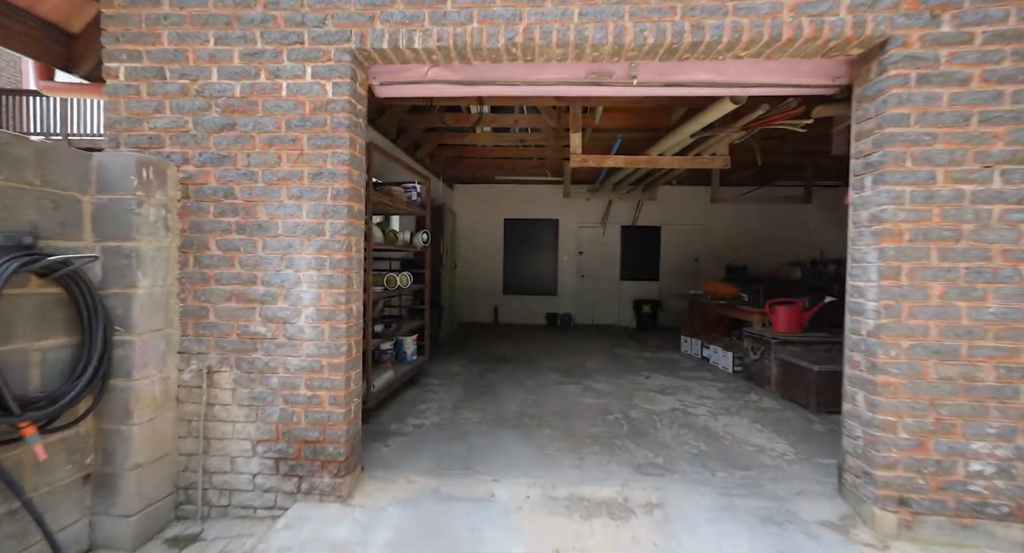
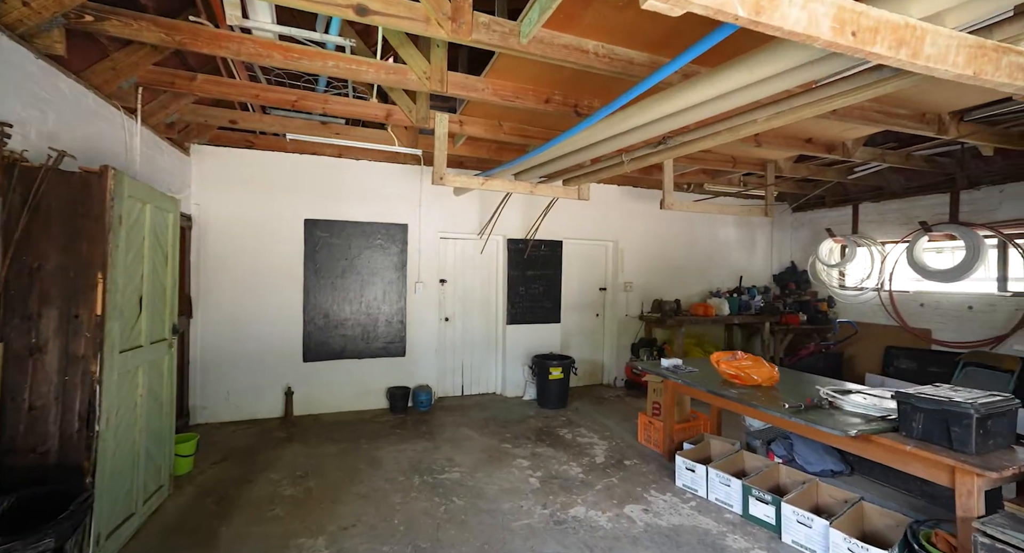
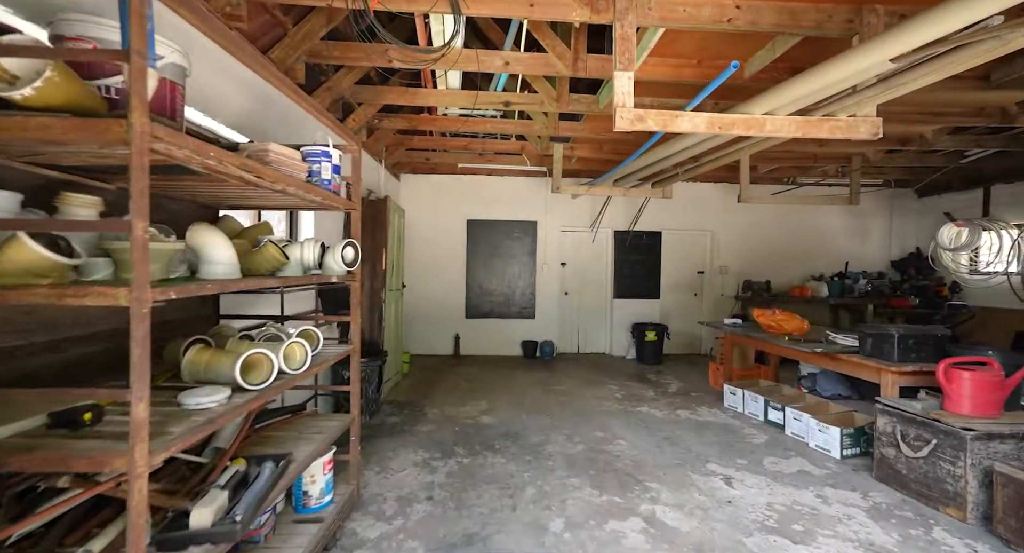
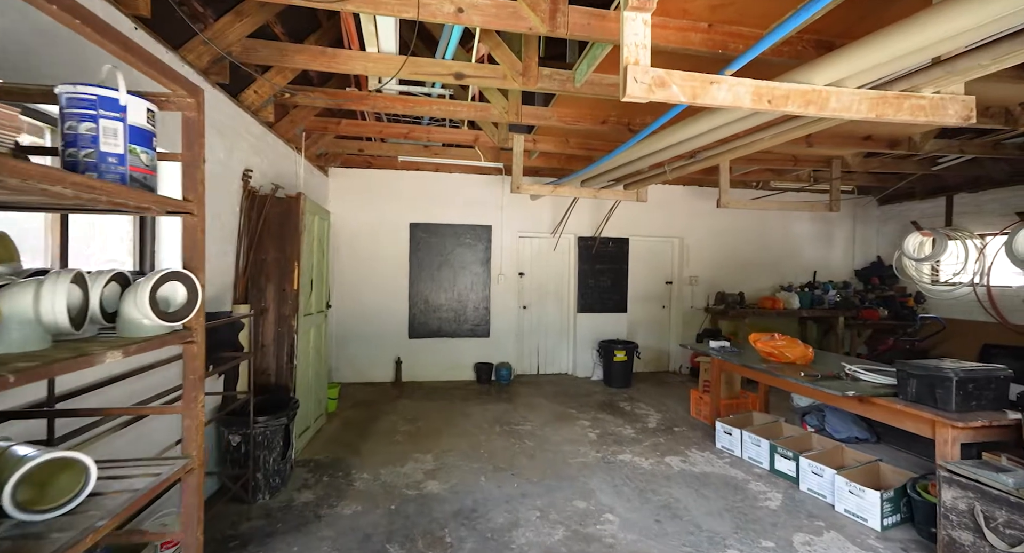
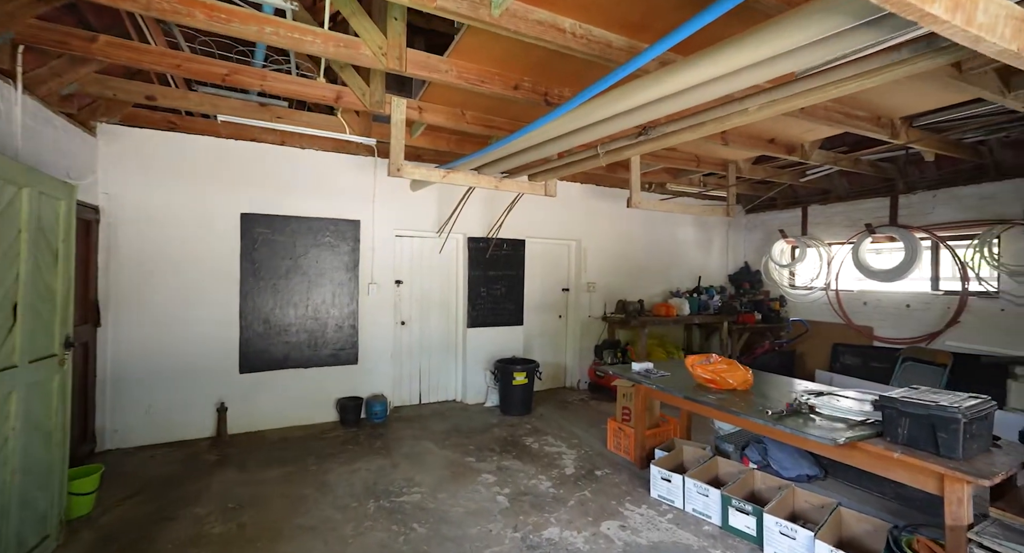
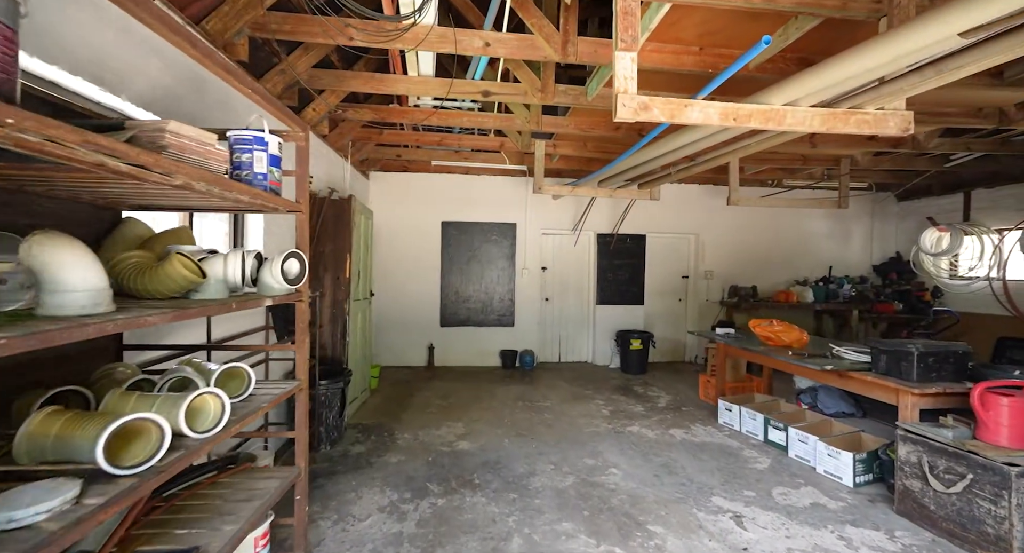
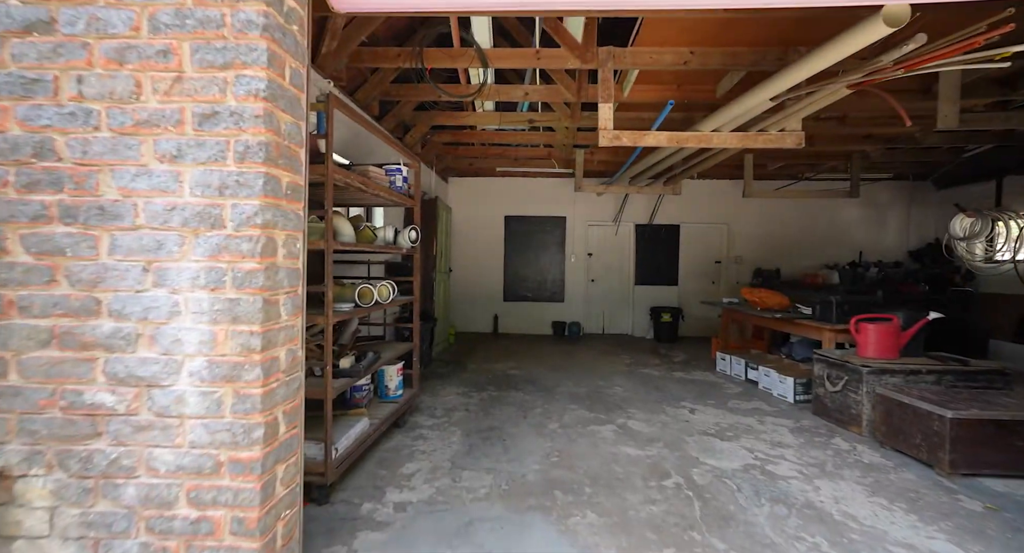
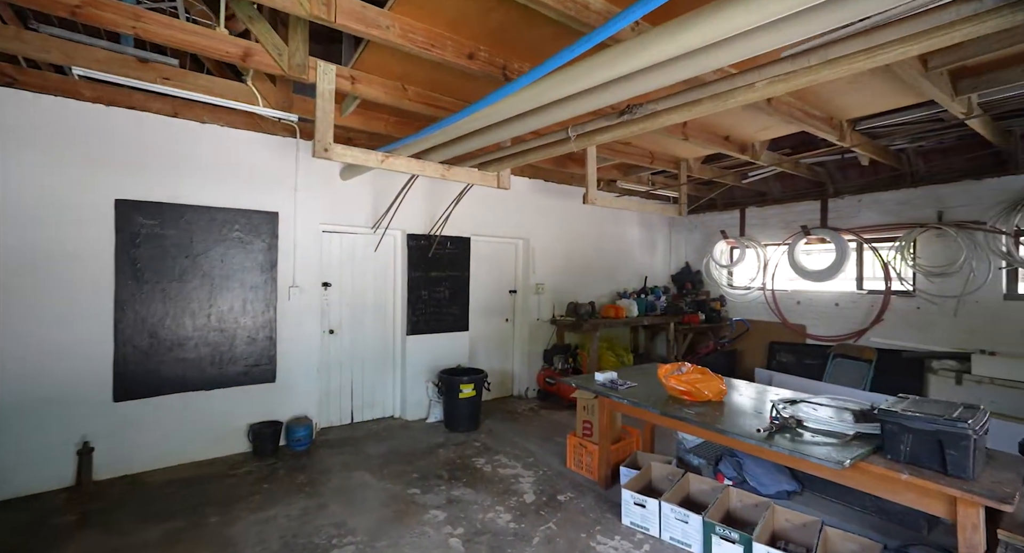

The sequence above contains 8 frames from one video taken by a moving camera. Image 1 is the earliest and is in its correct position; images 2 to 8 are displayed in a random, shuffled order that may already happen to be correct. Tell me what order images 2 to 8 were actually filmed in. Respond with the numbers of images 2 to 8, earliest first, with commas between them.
7, 3, 6, 4, 2, 5, 8
